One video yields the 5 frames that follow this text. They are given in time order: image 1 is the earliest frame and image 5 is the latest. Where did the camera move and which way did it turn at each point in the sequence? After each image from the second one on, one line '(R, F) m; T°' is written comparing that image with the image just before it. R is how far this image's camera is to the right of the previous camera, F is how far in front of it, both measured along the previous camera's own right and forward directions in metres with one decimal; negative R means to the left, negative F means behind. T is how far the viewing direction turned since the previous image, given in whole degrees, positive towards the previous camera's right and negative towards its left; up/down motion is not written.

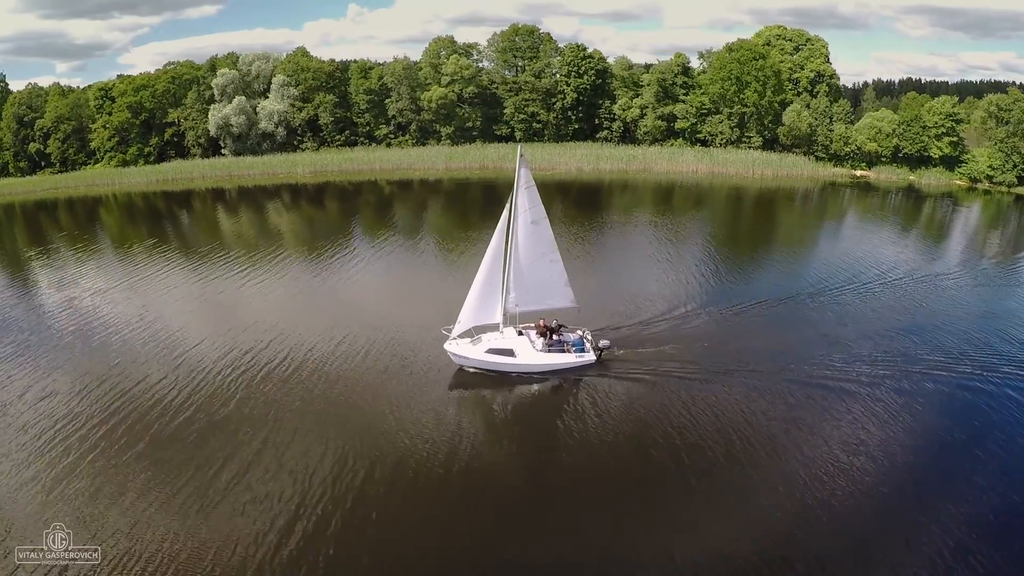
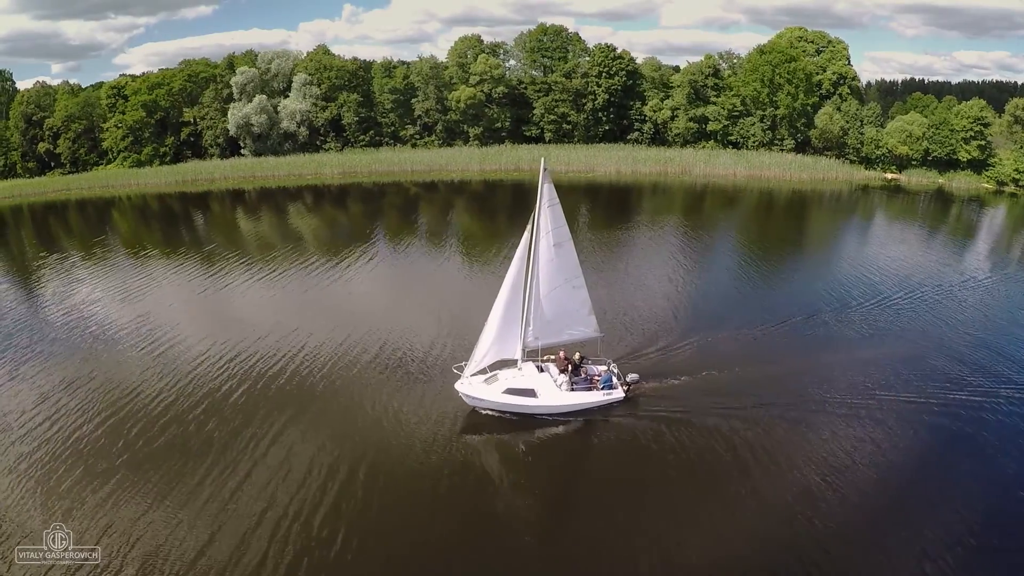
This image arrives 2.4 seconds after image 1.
(-2.3, +1.2) m; 0°
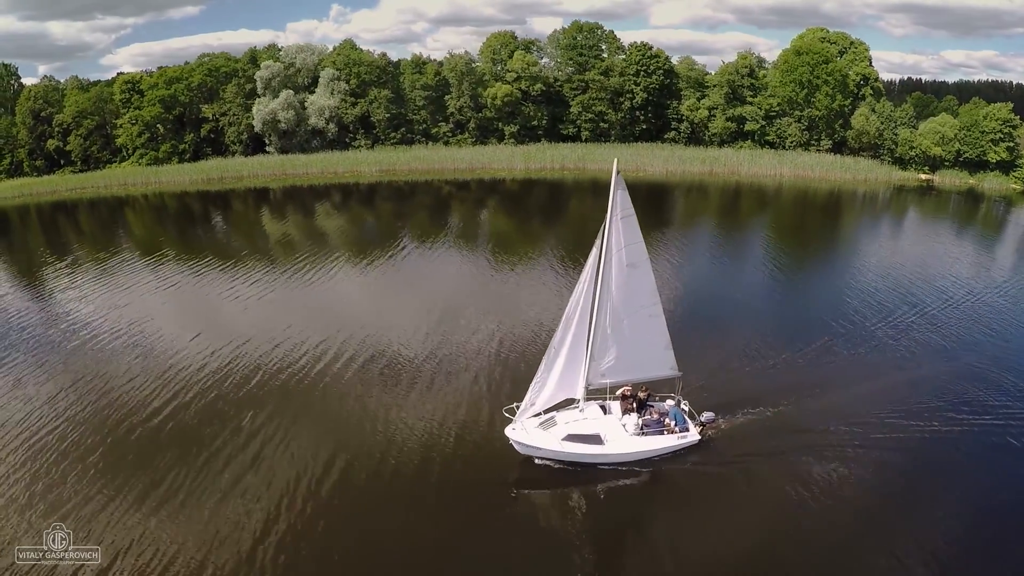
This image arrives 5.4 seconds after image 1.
(-3.1, +1.2) m; +1°
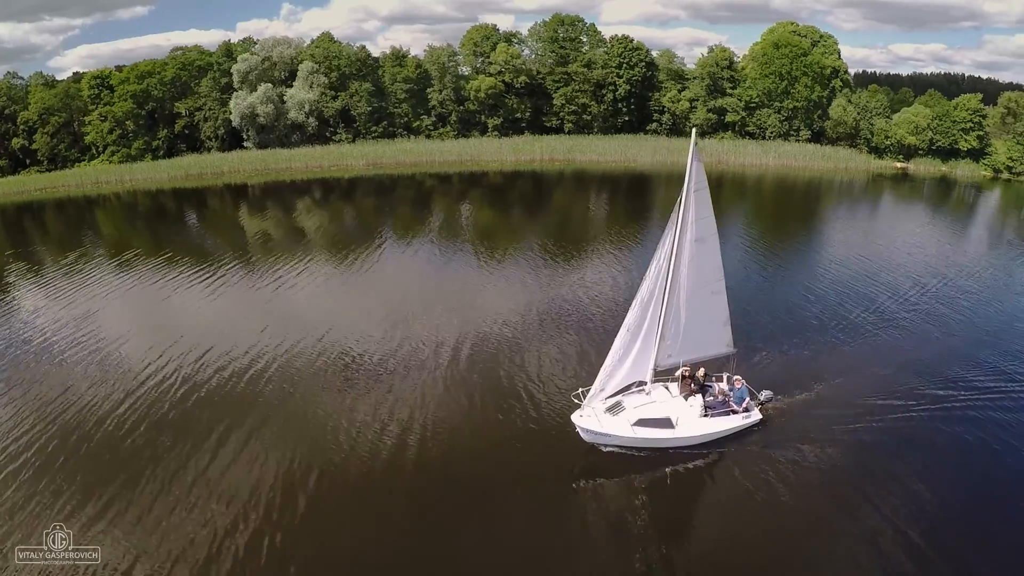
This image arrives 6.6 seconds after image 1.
(-0.7, +0.3) m; +2°
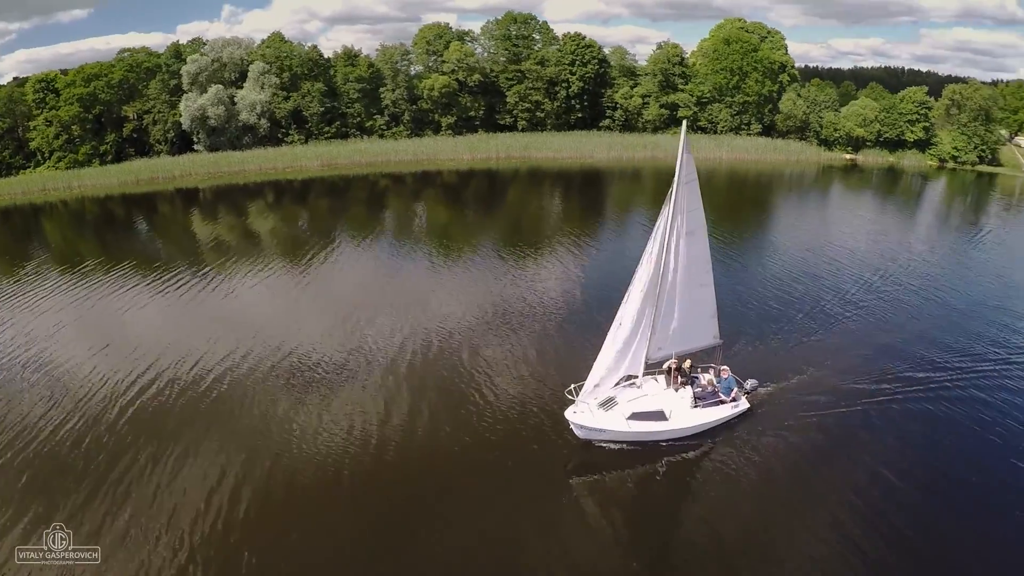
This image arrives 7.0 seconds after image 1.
(+0.8, 0.0) m; +3°
